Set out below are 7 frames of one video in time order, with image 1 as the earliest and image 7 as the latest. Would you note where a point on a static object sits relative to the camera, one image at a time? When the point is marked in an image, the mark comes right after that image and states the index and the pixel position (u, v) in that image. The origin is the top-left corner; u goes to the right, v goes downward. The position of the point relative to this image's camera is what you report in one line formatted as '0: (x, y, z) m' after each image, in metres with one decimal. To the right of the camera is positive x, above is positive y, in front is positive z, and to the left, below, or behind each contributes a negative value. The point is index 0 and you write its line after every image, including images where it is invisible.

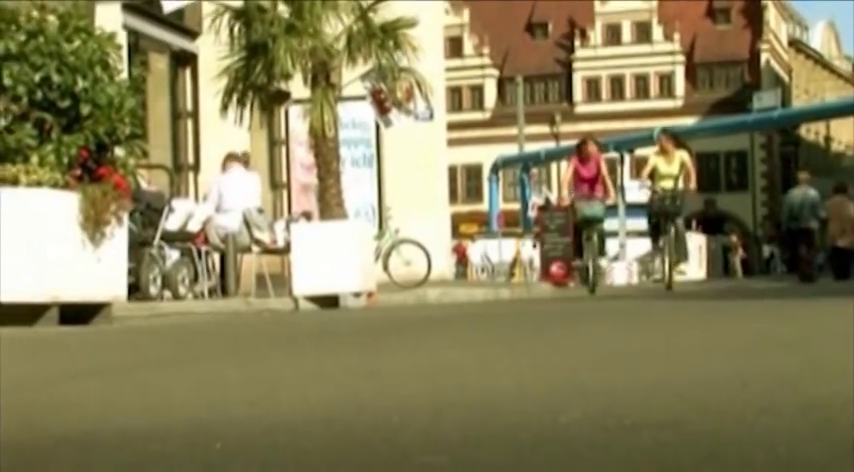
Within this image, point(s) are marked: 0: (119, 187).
0: (-2.6, +0.4, +8.8) m
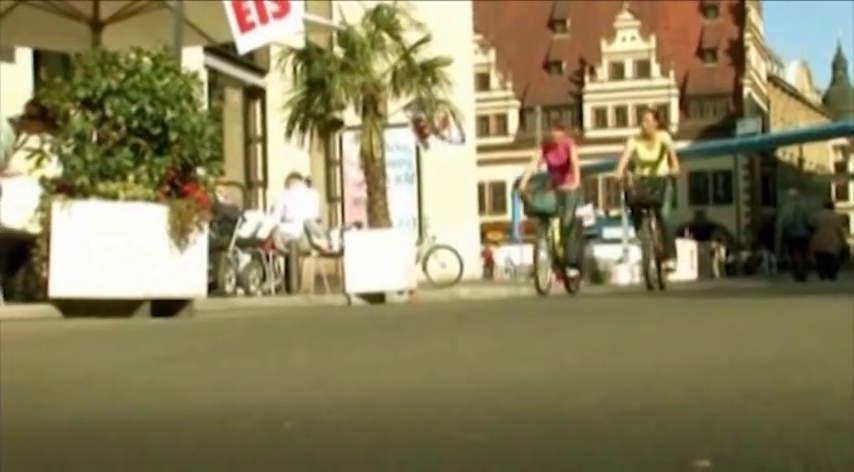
0: (-2.2, +0.3, +10.2) m
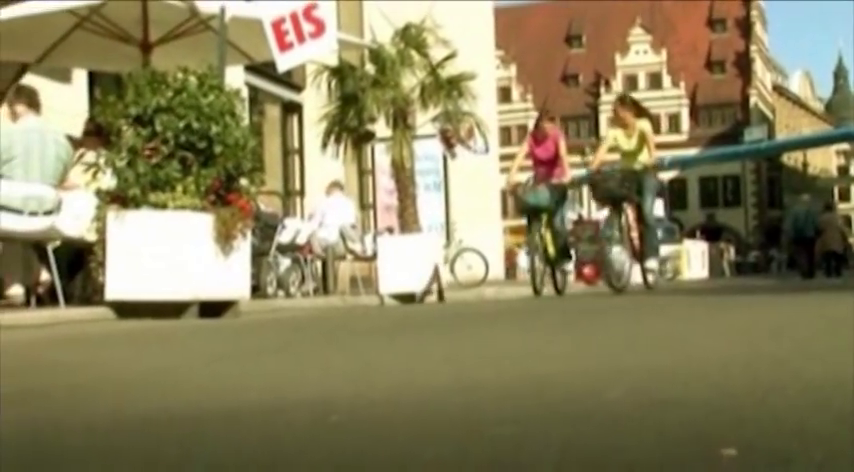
0: (-1.9, +0.3, +10.8) m
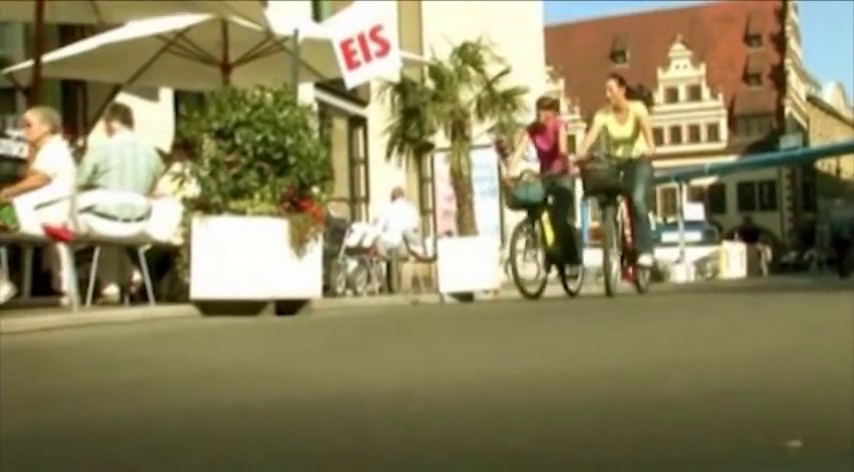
0: (-1.3, +0.2, +11.7) m
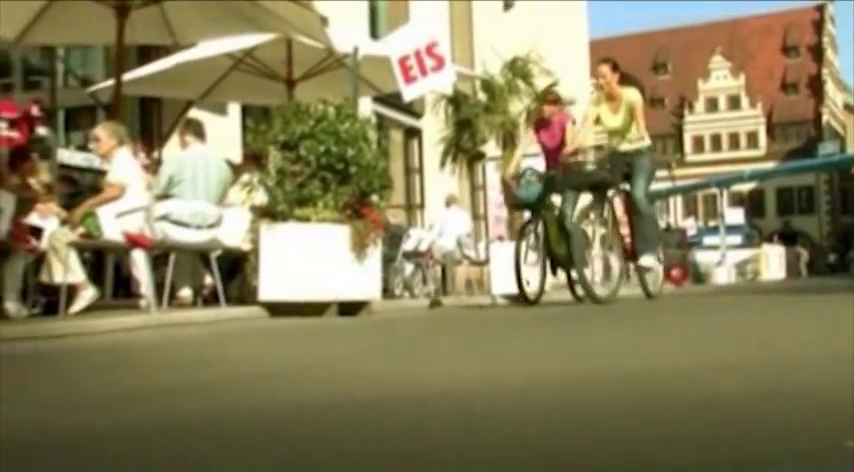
0: (-0.6, +0.2, +12.3) m
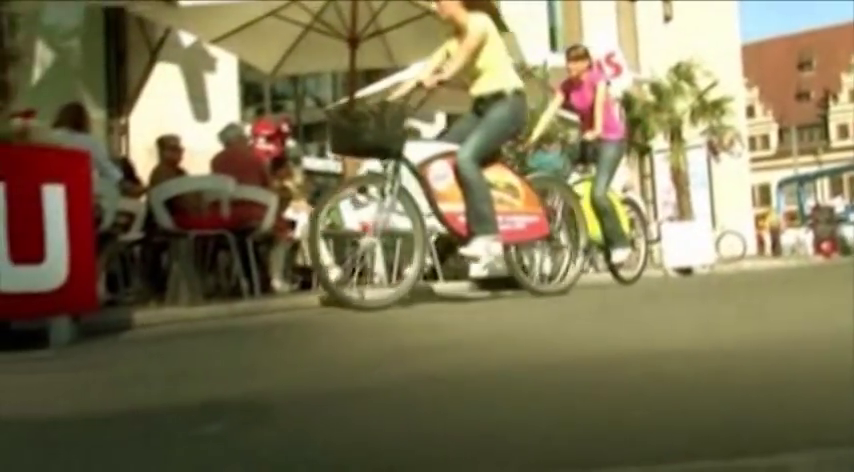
0: (+1.9, +0.4, +14.3) m
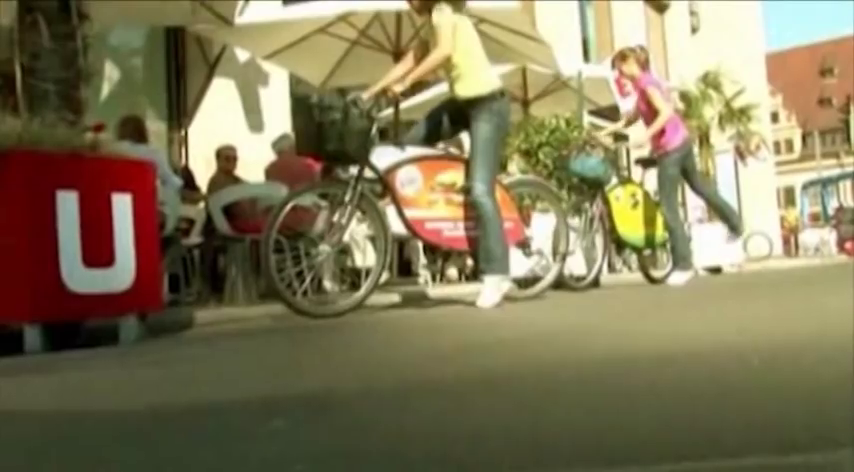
0: (+2.5, +0.4, +14.9) m
